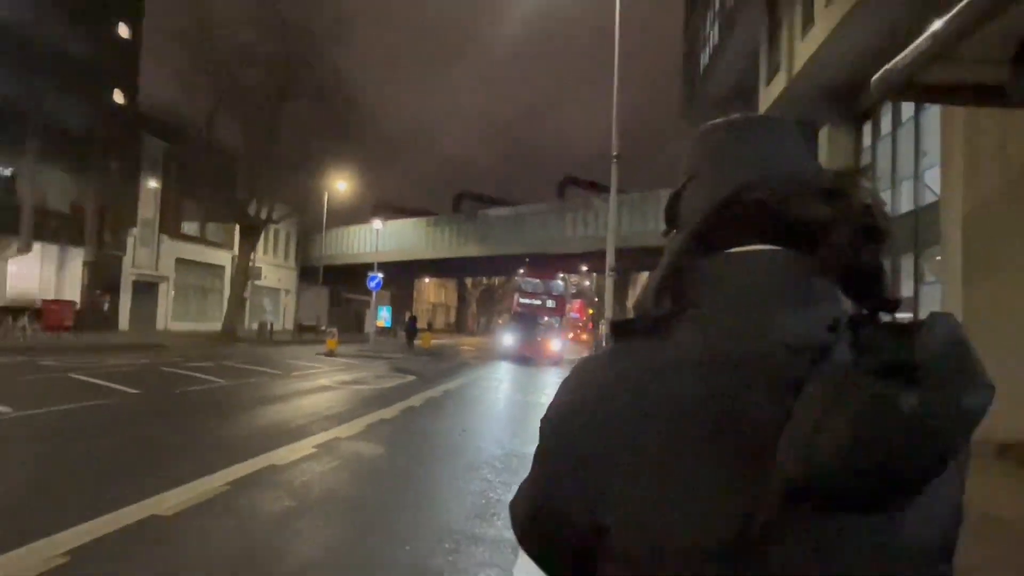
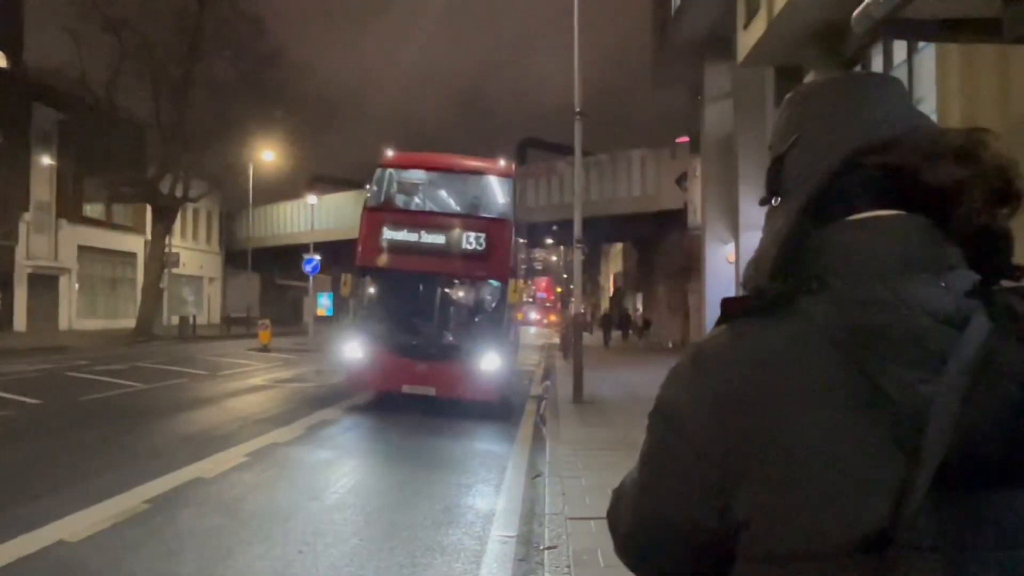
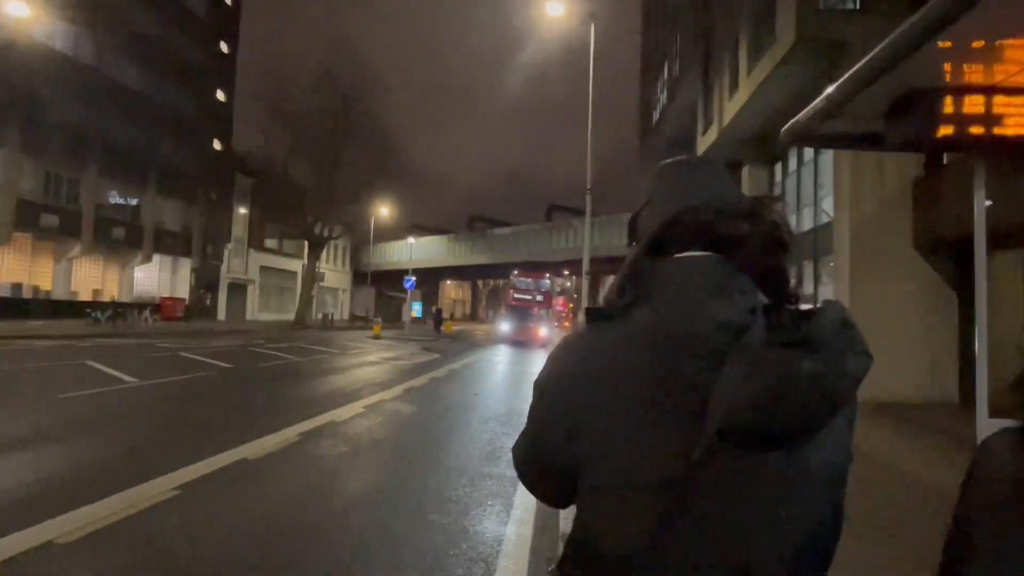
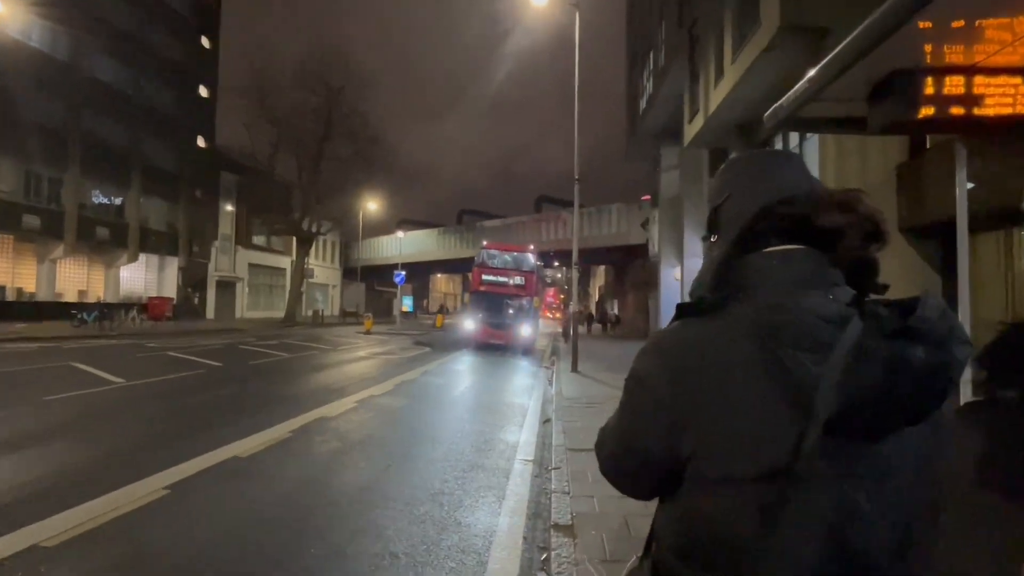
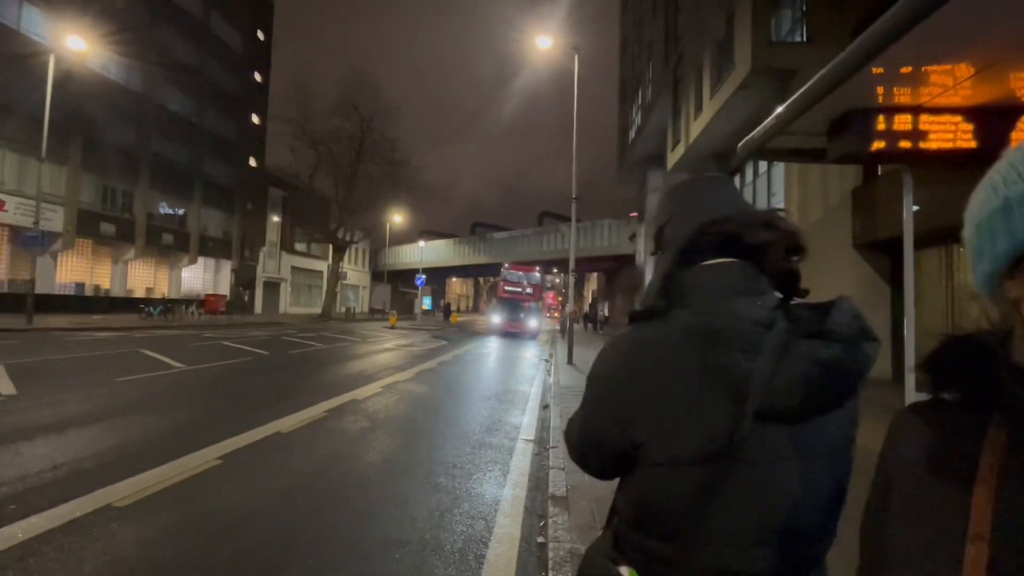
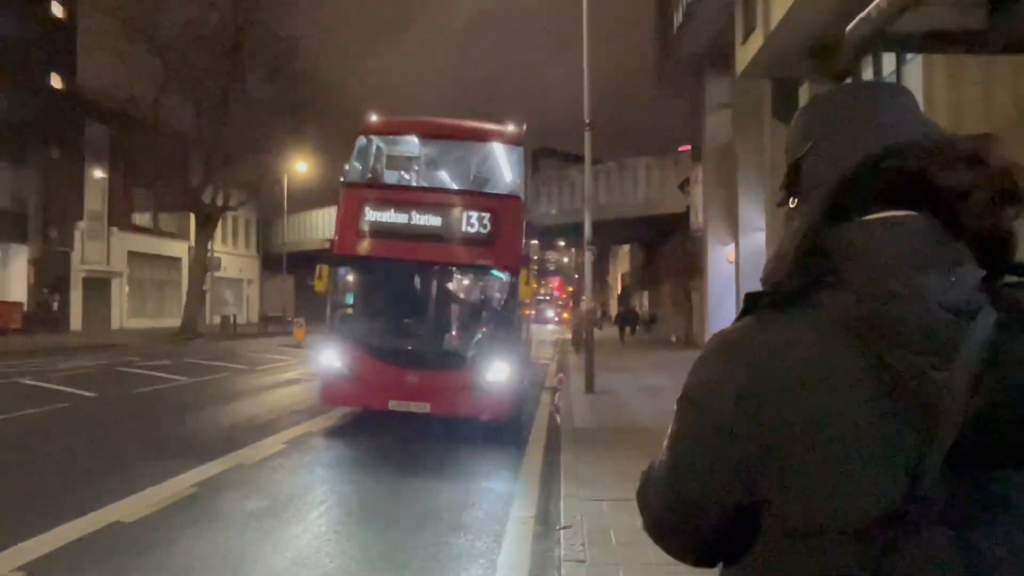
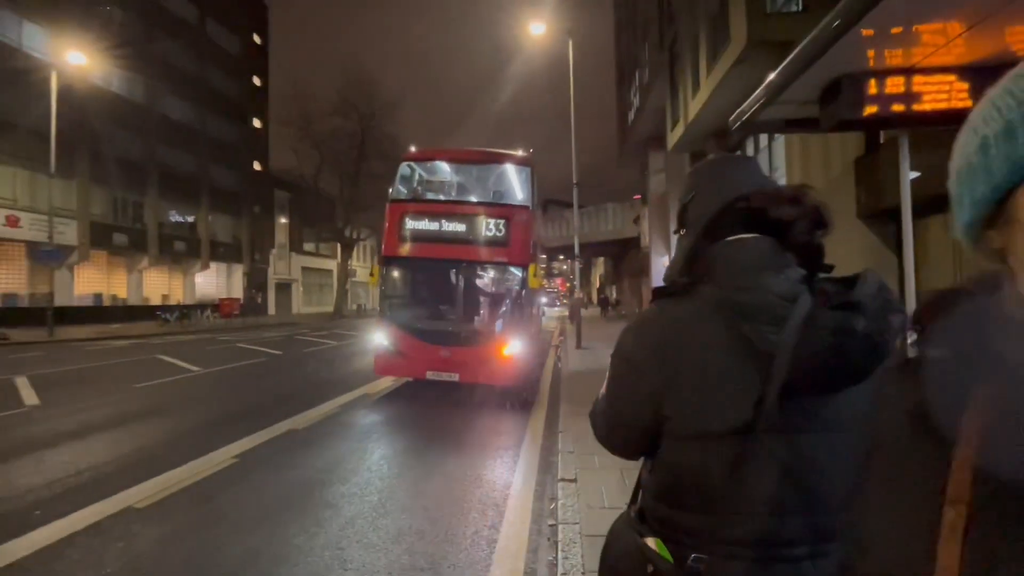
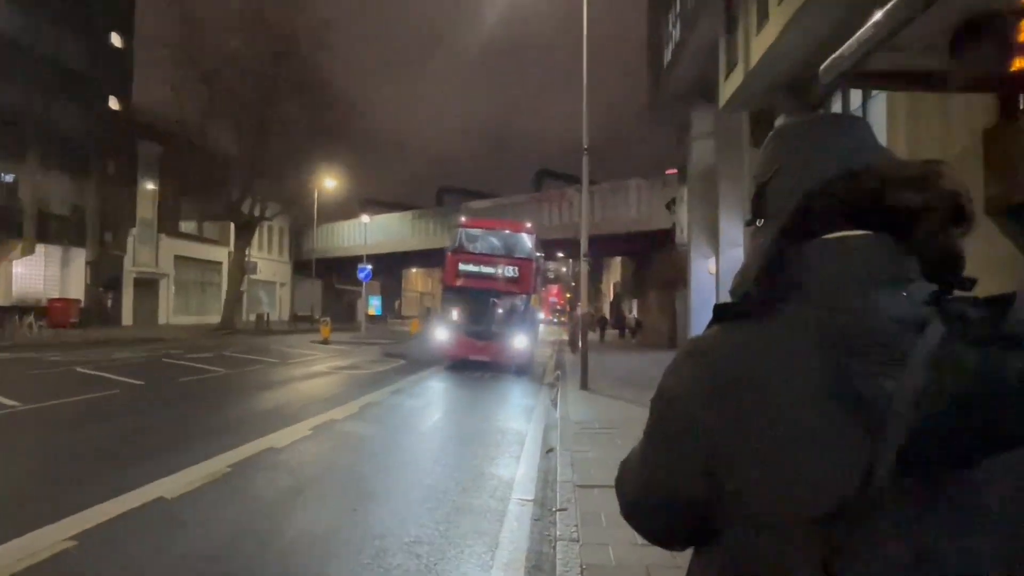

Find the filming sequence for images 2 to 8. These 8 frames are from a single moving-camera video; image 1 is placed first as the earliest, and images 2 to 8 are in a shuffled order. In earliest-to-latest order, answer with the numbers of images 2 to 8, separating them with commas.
3, 5, 4, 8, 2, 6, 7
